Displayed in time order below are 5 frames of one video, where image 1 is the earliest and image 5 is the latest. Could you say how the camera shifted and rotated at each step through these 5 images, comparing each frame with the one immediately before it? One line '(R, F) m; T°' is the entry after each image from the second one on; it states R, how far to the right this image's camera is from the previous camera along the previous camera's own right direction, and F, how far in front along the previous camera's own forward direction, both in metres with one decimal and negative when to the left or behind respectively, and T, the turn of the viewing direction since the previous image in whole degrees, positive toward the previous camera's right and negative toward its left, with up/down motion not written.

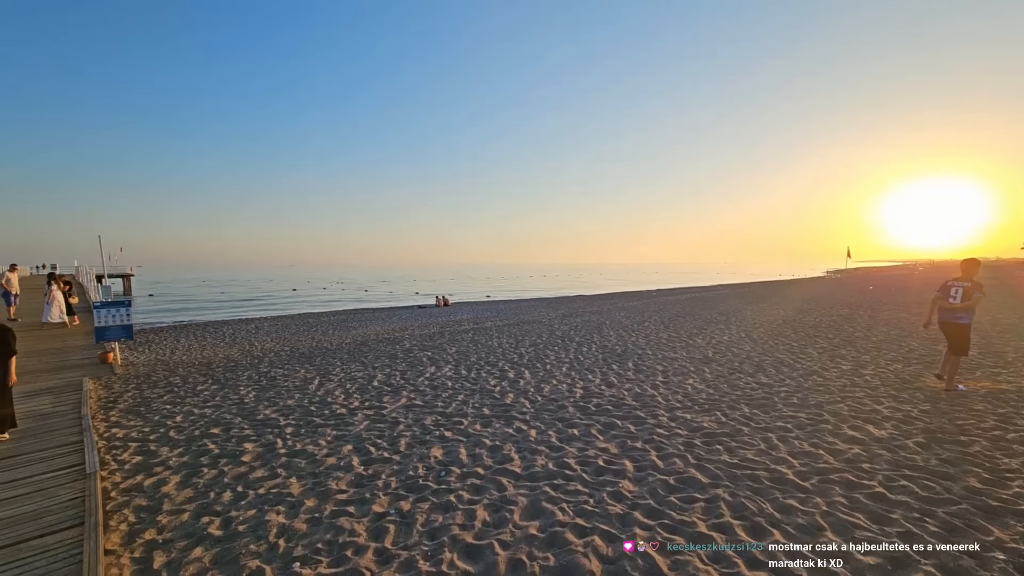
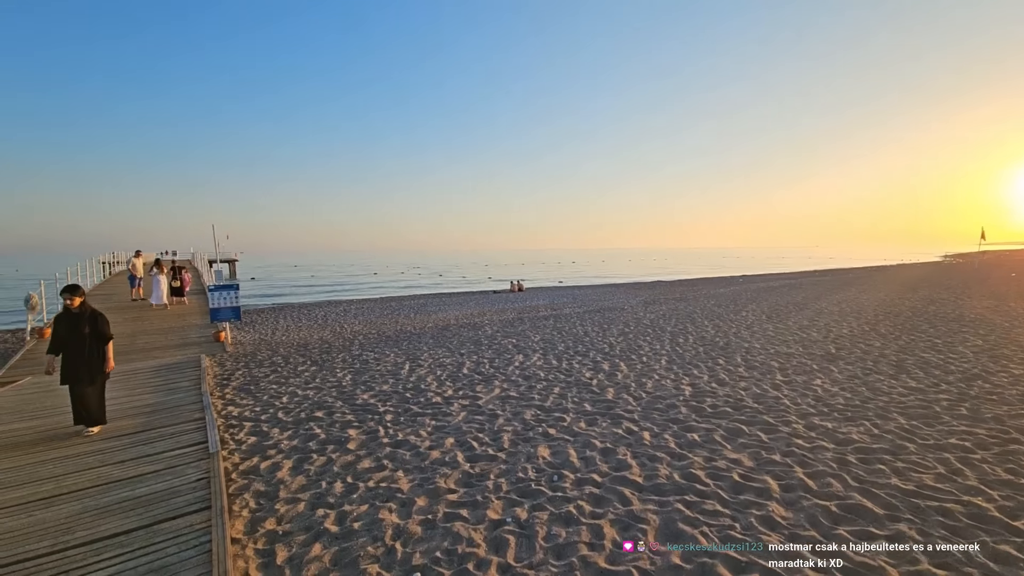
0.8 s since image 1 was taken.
(-0.5, +0.4) m; -9°
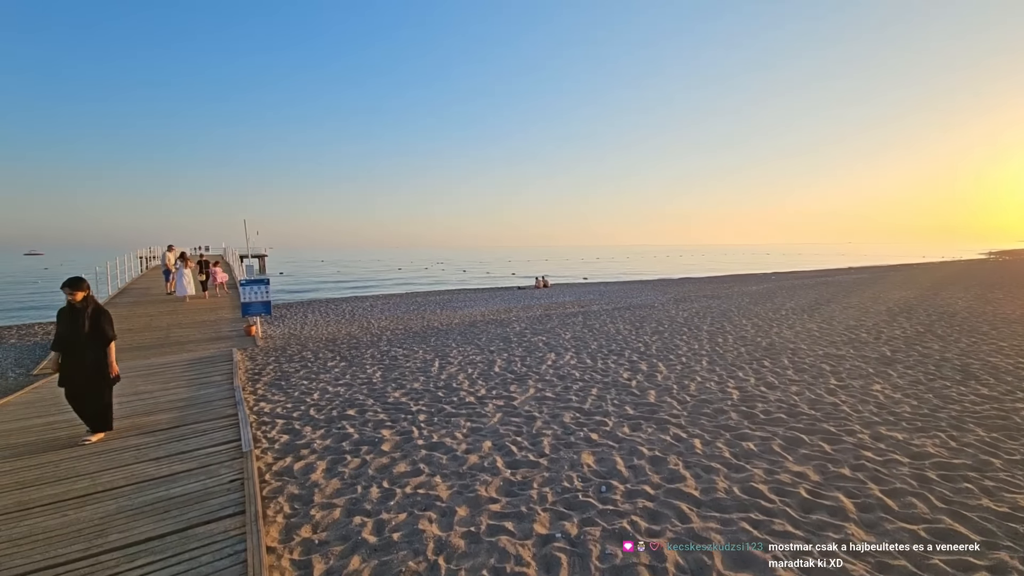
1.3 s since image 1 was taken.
(-0.2, +0.3) m; -3°
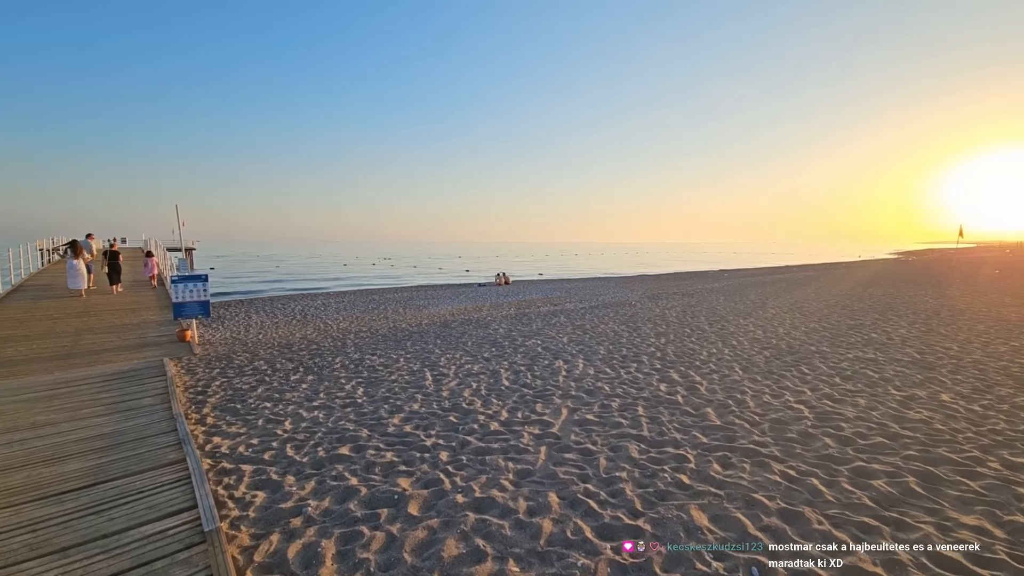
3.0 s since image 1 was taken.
(-1.0, +1.3) m; +7°
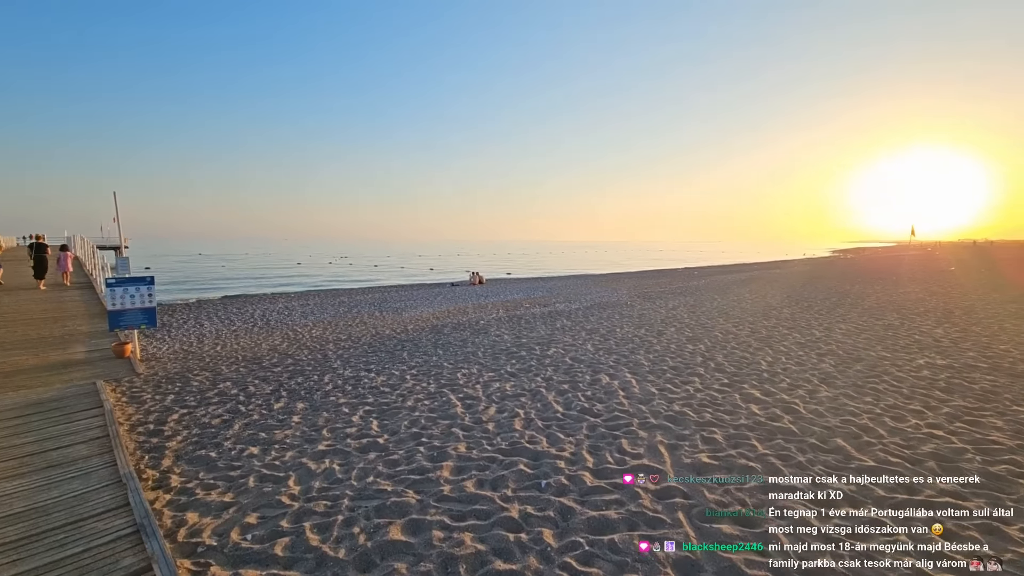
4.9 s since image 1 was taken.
(-1.2, +1.4) m; +5°
